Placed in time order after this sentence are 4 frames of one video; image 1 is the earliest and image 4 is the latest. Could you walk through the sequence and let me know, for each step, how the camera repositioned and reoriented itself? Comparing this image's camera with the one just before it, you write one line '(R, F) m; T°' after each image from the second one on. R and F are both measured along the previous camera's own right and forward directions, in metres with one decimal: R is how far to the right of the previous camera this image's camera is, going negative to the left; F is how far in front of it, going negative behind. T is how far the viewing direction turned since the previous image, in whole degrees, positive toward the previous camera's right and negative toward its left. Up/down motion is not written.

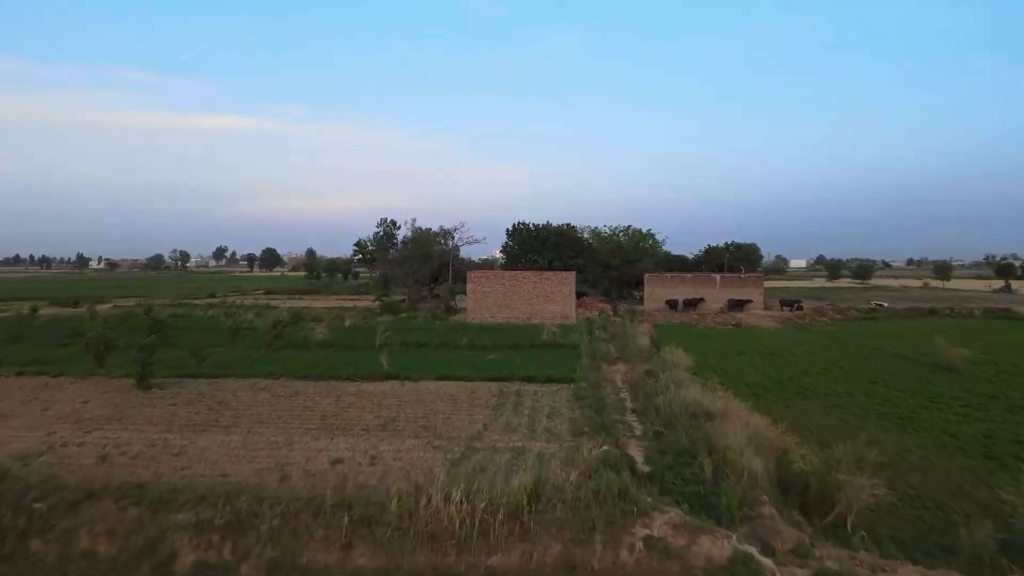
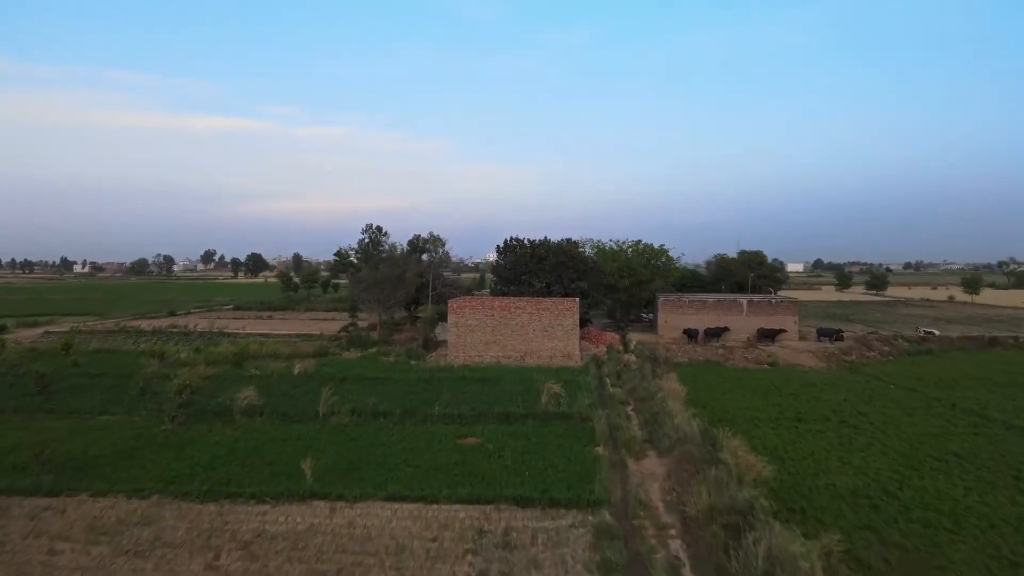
(+0.1, +4.4) m; 0°
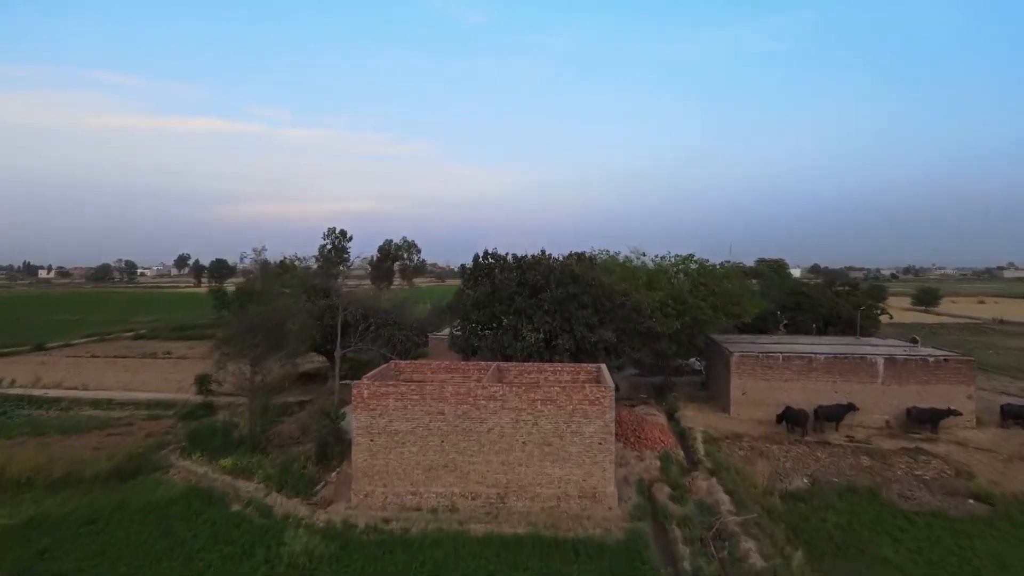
(+0.3, +10.4) m; +1°
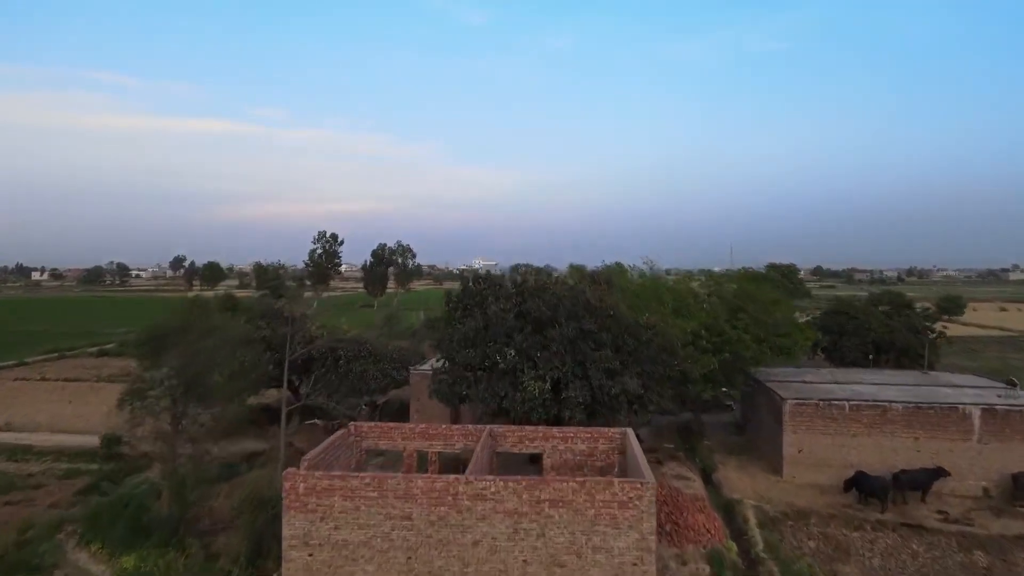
(0.0, +3.1) m; 0°
